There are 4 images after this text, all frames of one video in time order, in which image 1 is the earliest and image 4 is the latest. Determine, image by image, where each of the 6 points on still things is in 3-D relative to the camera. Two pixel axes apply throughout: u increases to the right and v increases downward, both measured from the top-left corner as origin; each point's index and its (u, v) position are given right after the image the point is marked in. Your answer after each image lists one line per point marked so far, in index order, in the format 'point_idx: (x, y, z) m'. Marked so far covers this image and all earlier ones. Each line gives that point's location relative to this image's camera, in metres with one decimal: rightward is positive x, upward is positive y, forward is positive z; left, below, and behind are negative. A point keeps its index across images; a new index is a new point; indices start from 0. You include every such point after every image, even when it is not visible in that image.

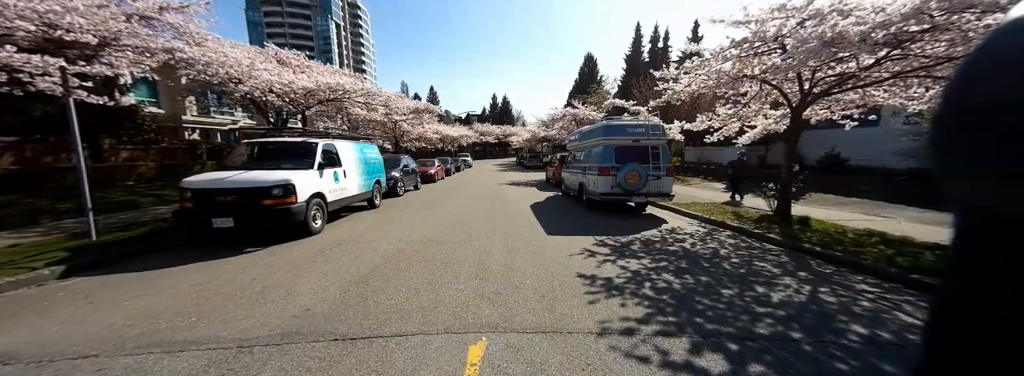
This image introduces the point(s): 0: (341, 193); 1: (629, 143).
0: (-4.4, -0.1, +7.5) m
1: (+3.3, +1.3, +8.3) m
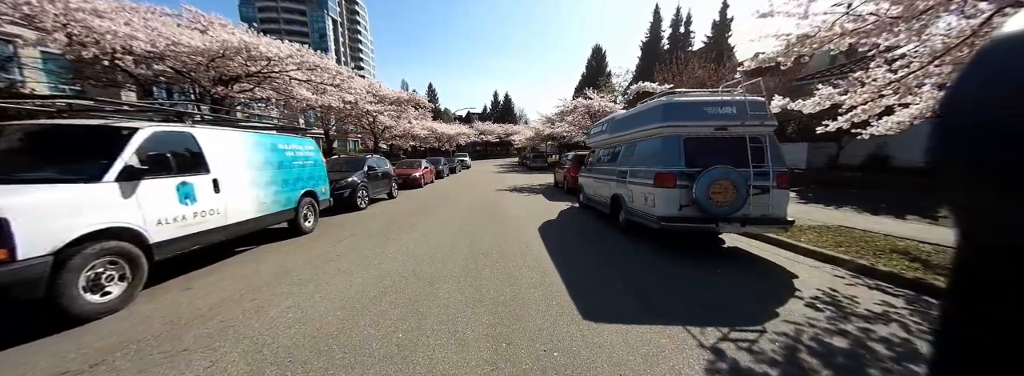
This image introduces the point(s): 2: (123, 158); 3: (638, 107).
0: (-4.4, -0.5, +4.2) m
1: (+3.2, +0.9, +4.9) m
2: (-4.5, +0.3, +3.4) m
3: (+2.6, +1.6, +6.0) m
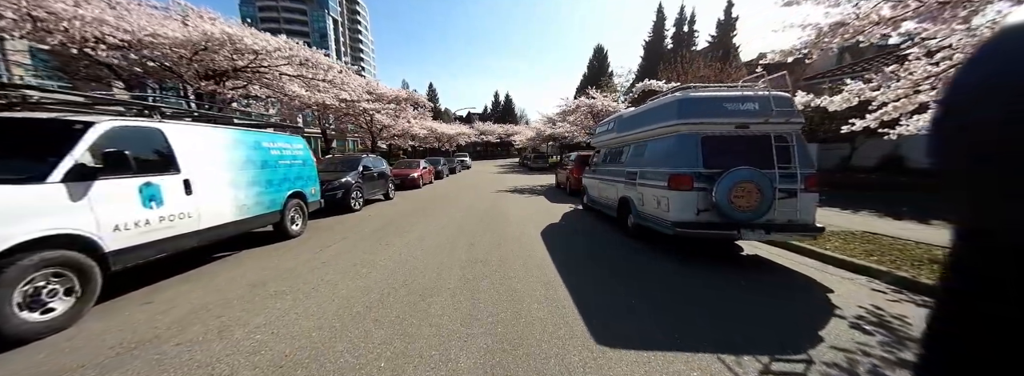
0: (-4.4, -0.5, +3.8) m
1: (+3.3, +0.9, +4.5) m
2: (-4.4, +0.3, +3.0) m
3: (+2.6, +1.6, +5.6) m
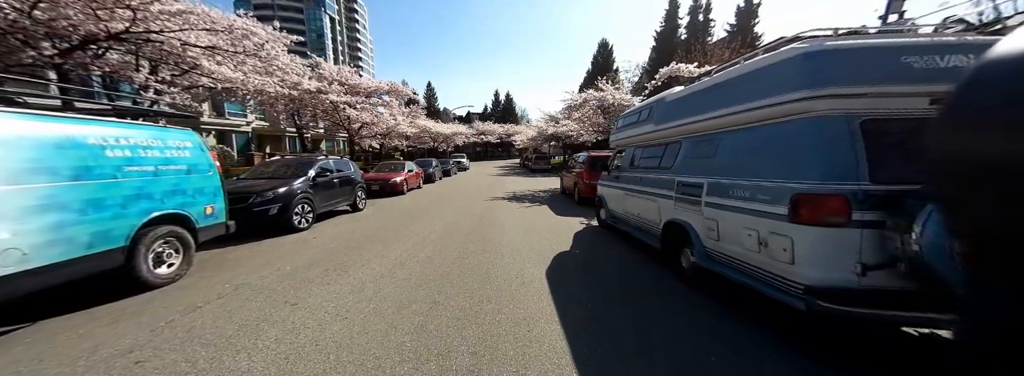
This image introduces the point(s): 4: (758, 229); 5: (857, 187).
0: (-4.5, -0.7, +1.7) m
1: (+3.1, +0.6, +2.3) m
2: (-4.6, +0.1, +0.8) m
3: (+2.5, +1.3, +3.4) m
4: (+2.3, -0.4, +2.7) m
5: (+2.6, 0.0, +2.2) m
